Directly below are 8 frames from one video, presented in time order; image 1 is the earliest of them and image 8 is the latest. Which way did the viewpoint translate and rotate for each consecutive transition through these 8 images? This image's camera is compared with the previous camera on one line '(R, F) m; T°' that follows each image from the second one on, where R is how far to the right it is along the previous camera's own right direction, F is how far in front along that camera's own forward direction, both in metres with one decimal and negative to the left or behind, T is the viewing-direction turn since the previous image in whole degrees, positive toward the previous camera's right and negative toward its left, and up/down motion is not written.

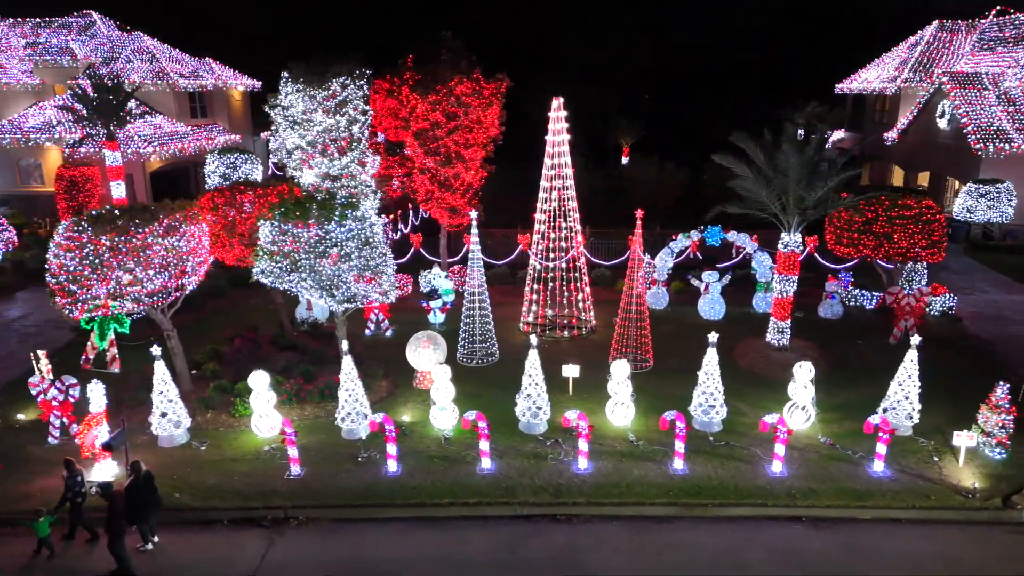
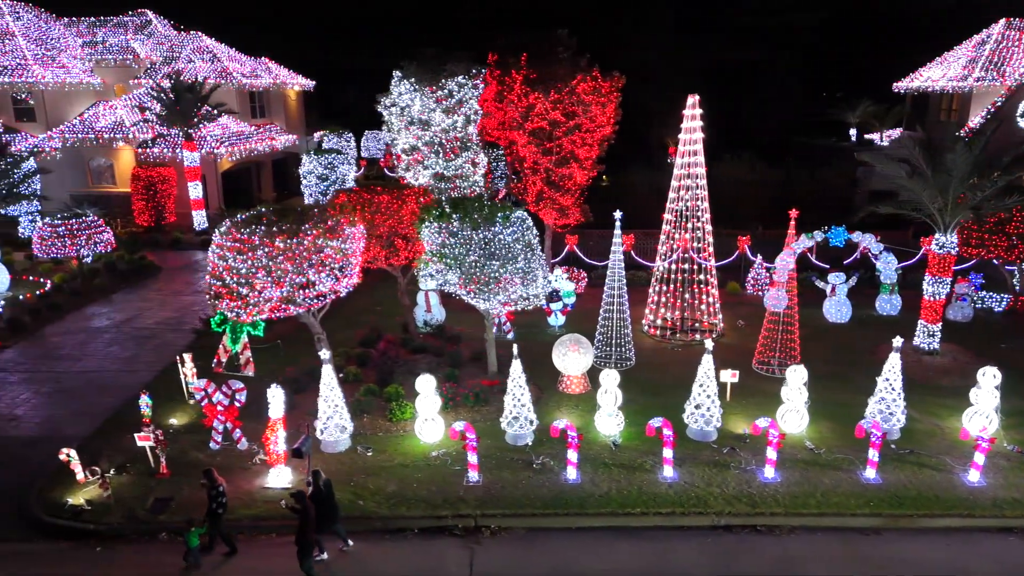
(-4.6, +0.3) m; 0°
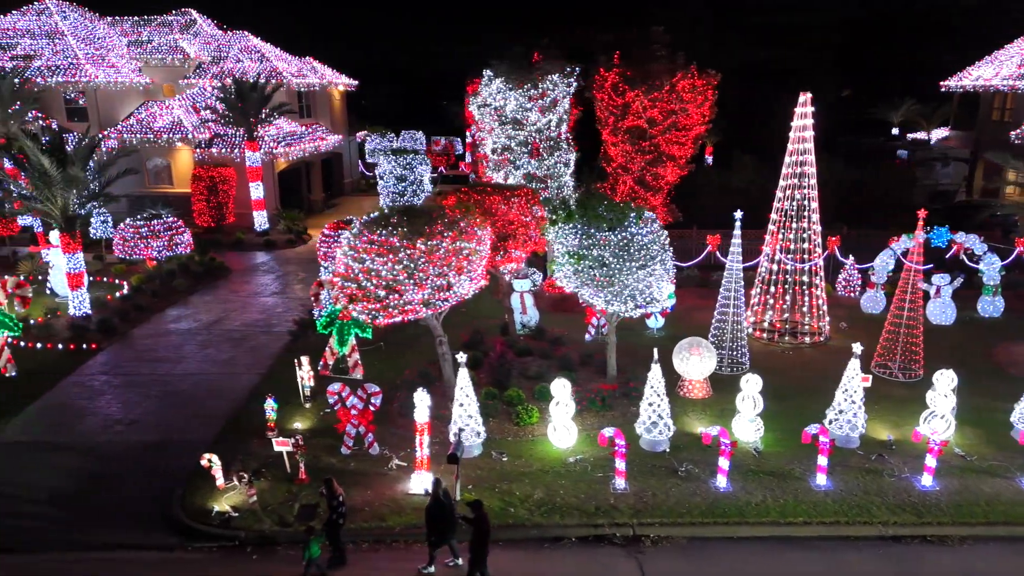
(-3.6, +0.2) m; 0°
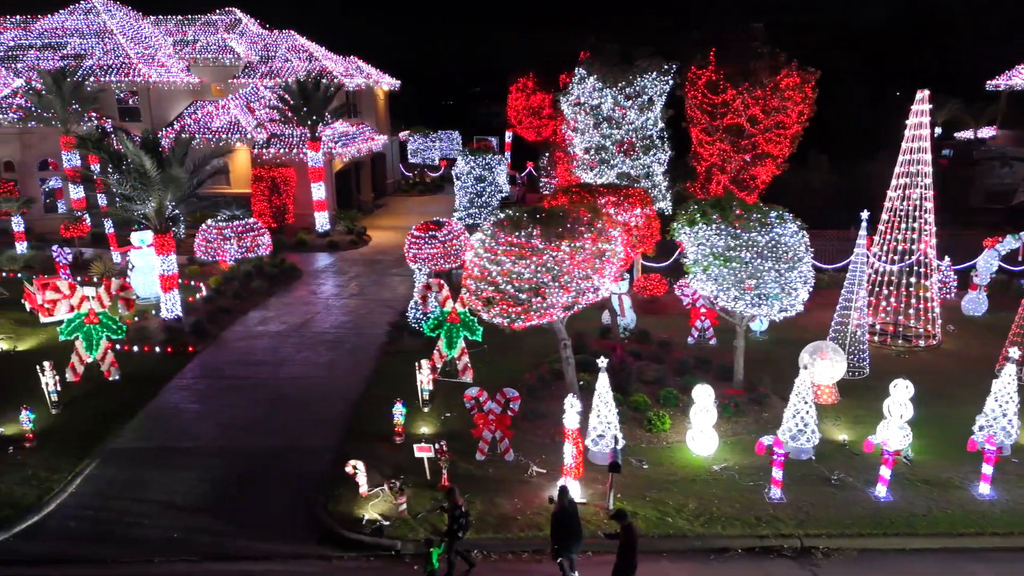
(-3.6, +0.3) m; 0°
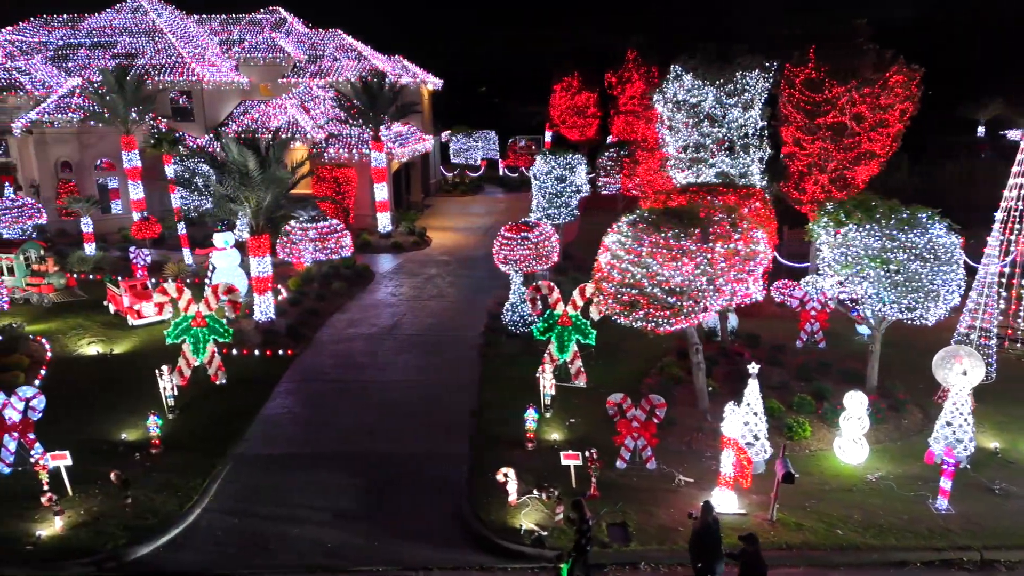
(-3.6, +0.3) m; 0°
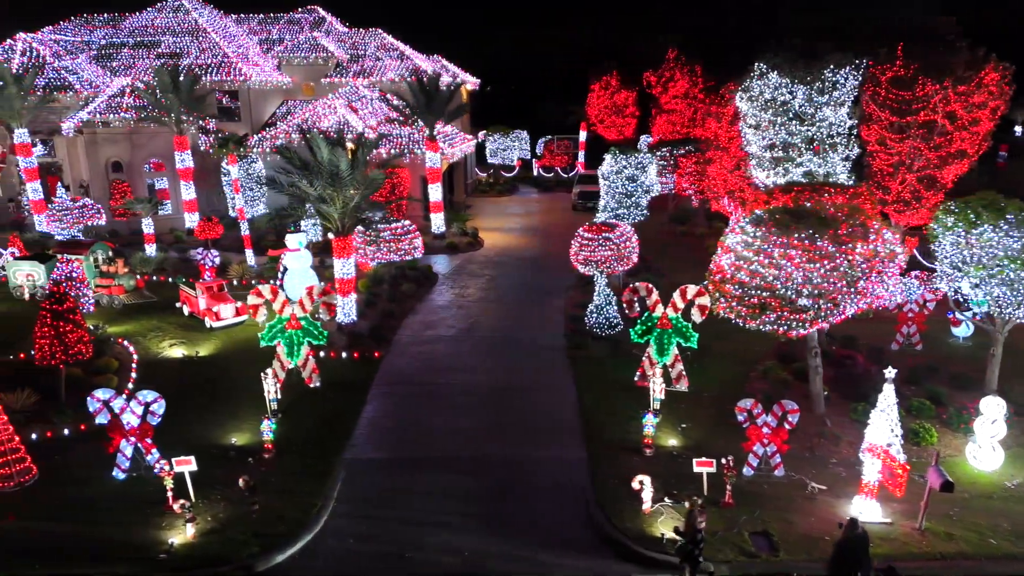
(-3.1, +0.2) m; 0°
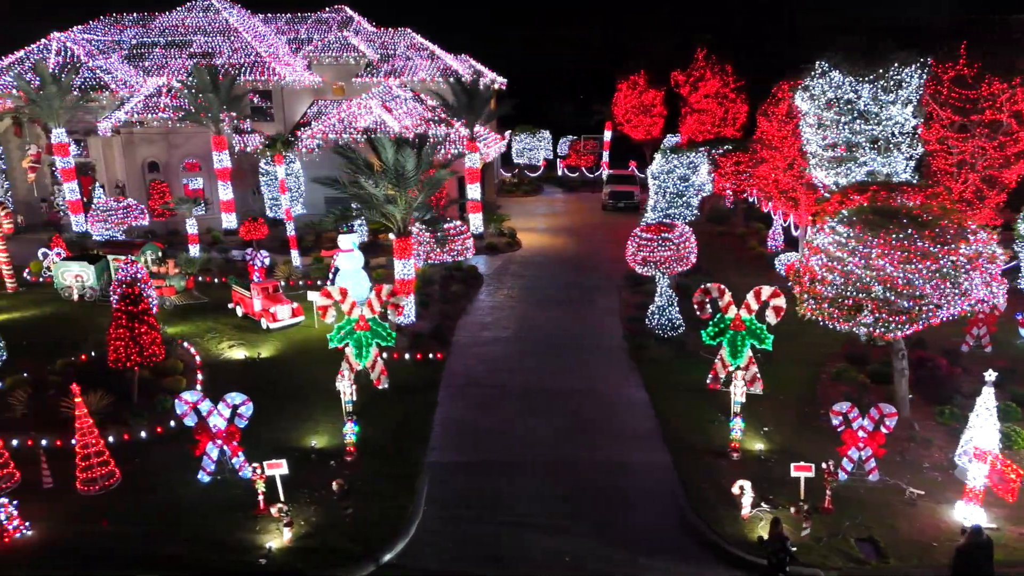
(-2.2, +0.1) m; 0°
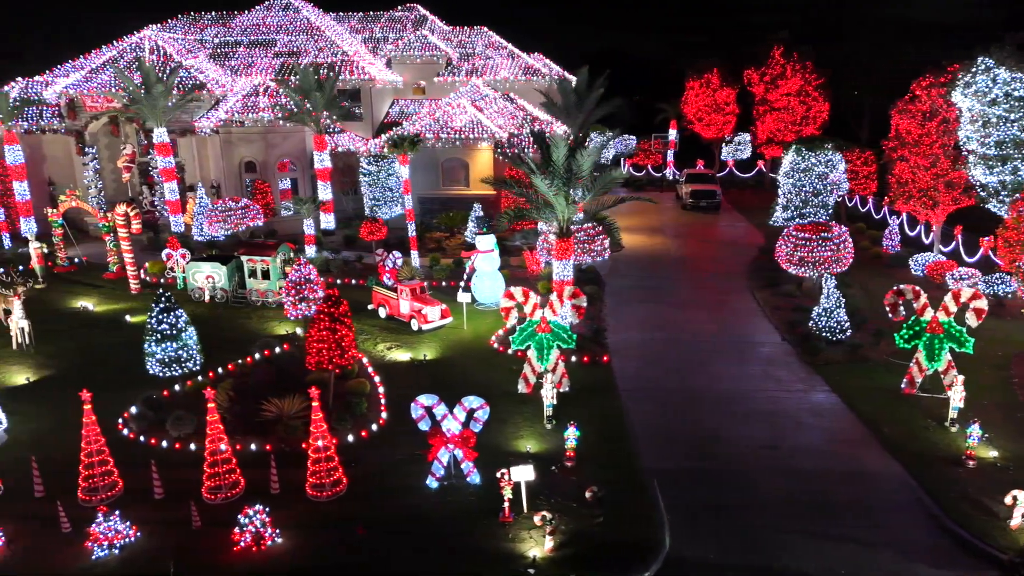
(-5.6, +0.2) m; 0°
